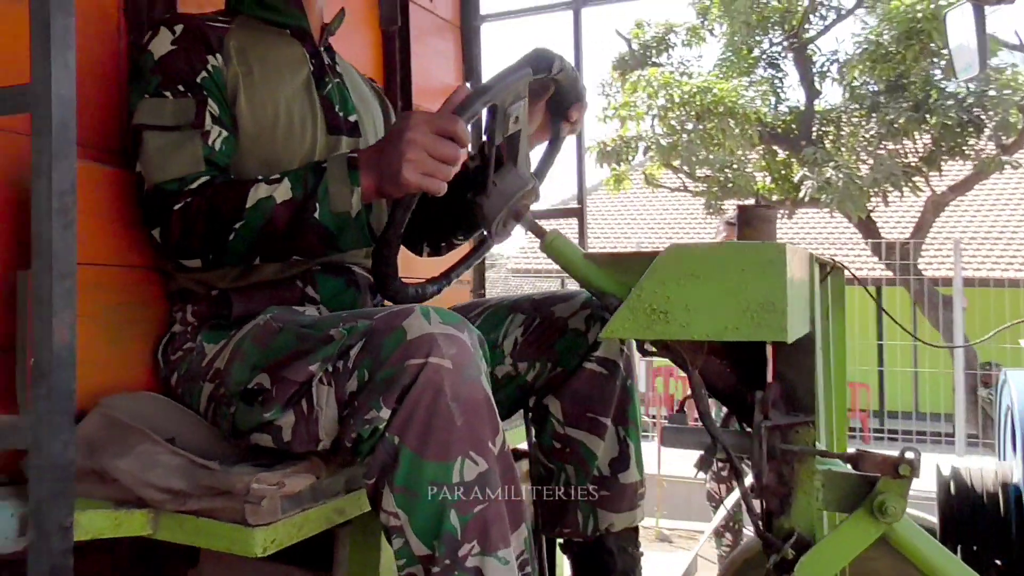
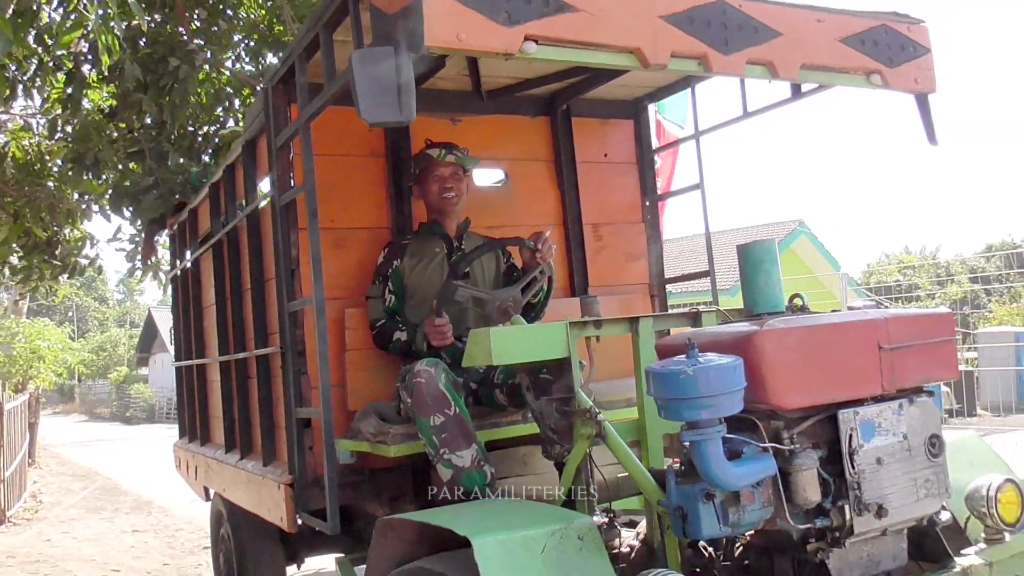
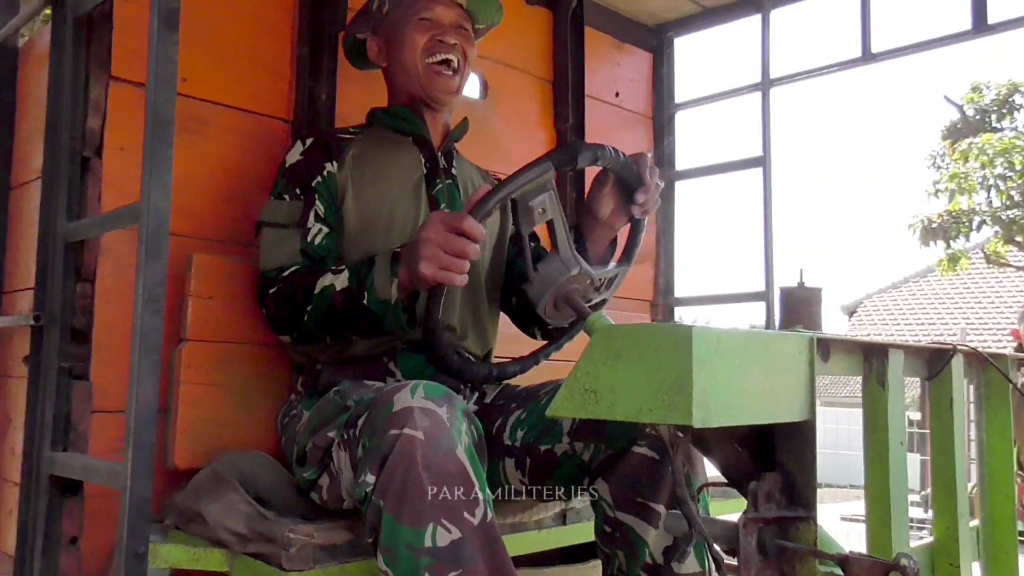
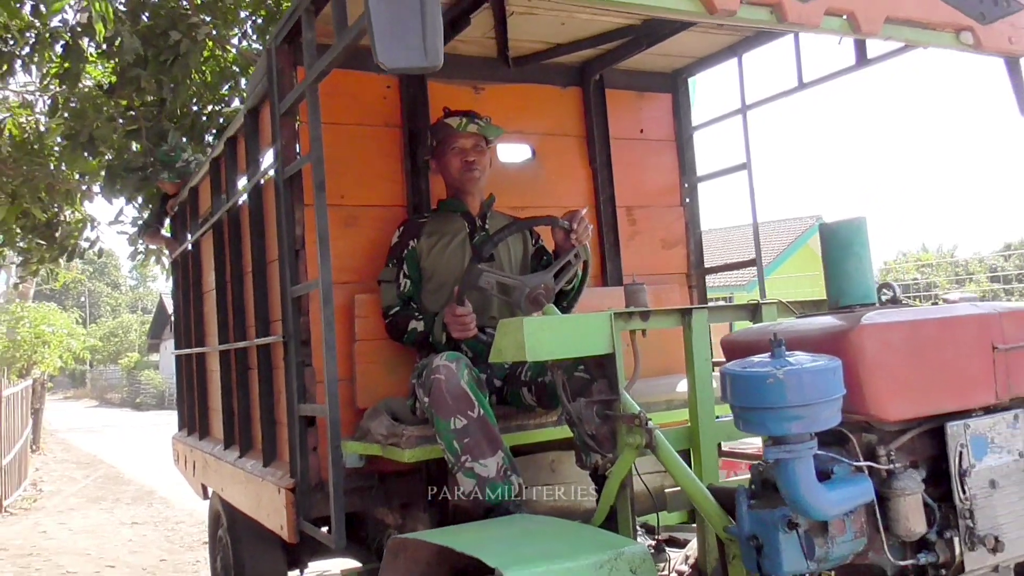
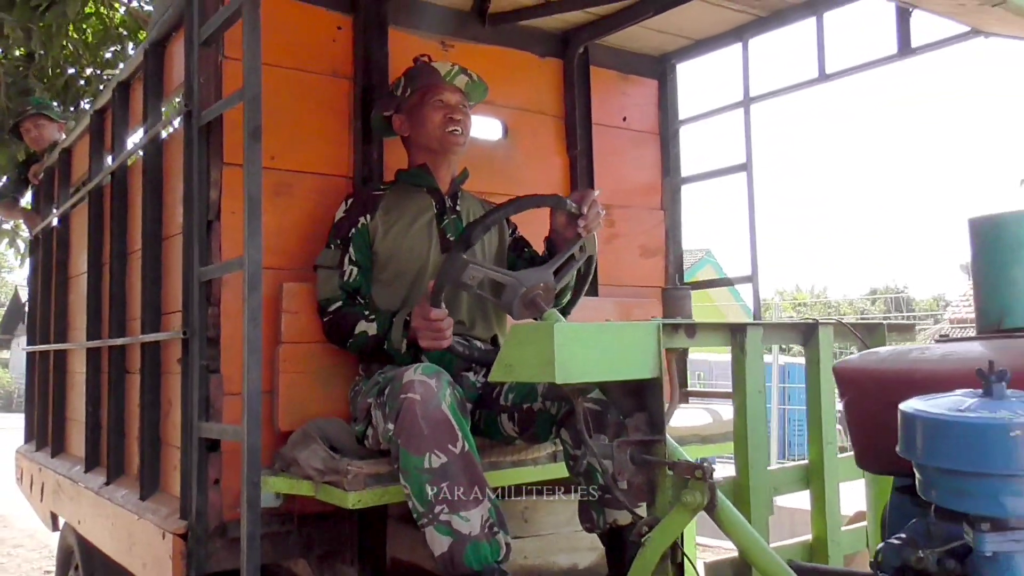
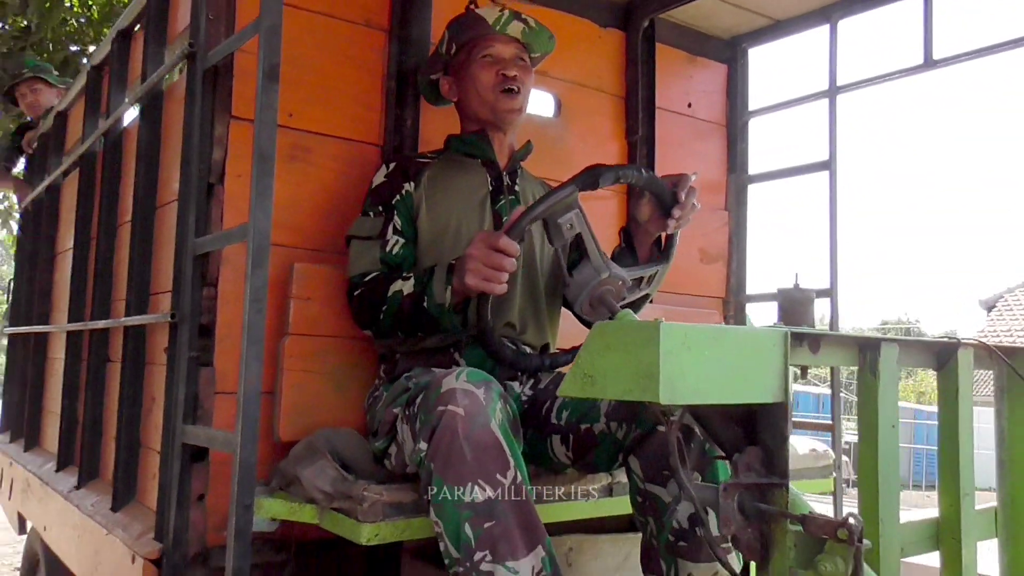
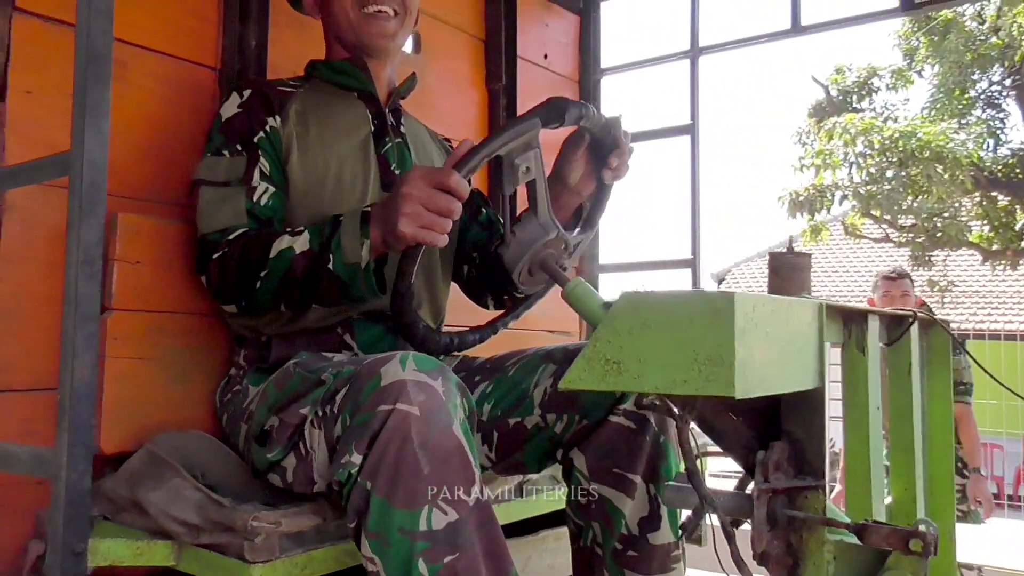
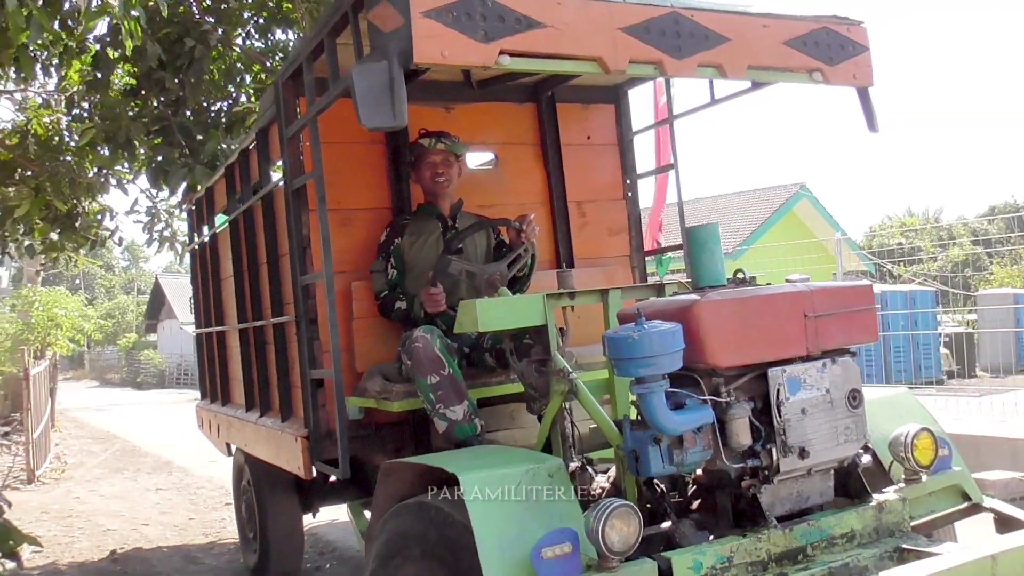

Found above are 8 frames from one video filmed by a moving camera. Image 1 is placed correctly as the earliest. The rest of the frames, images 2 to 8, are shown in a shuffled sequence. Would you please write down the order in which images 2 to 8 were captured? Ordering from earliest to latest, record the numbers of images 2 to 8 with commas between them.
7, 3, 6, 5, 4, 2, 8
